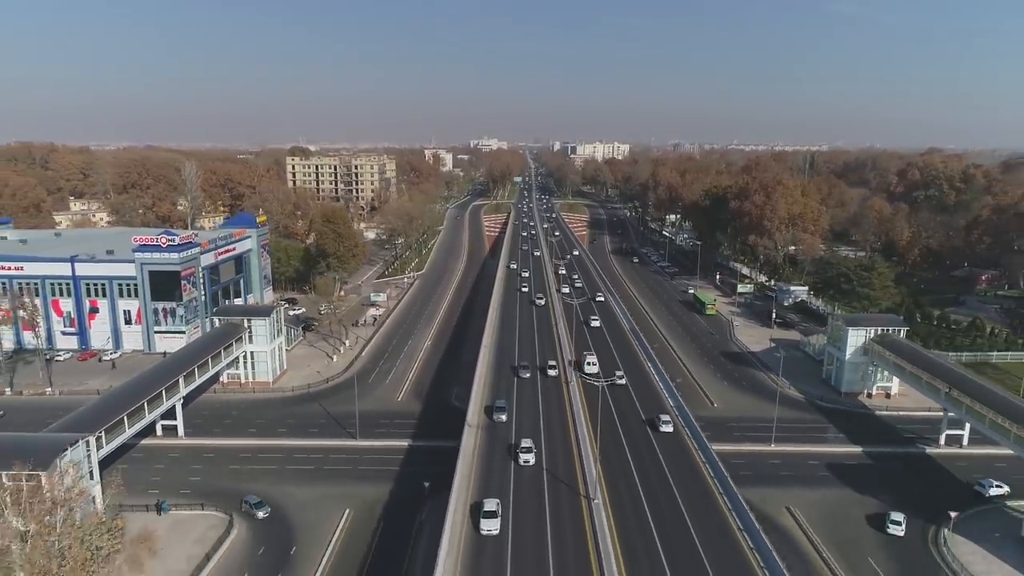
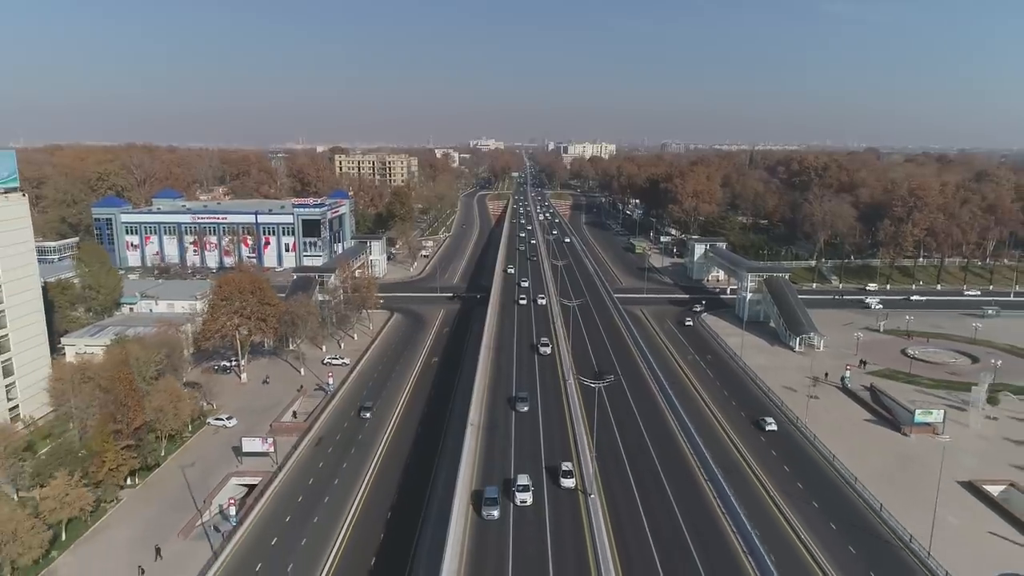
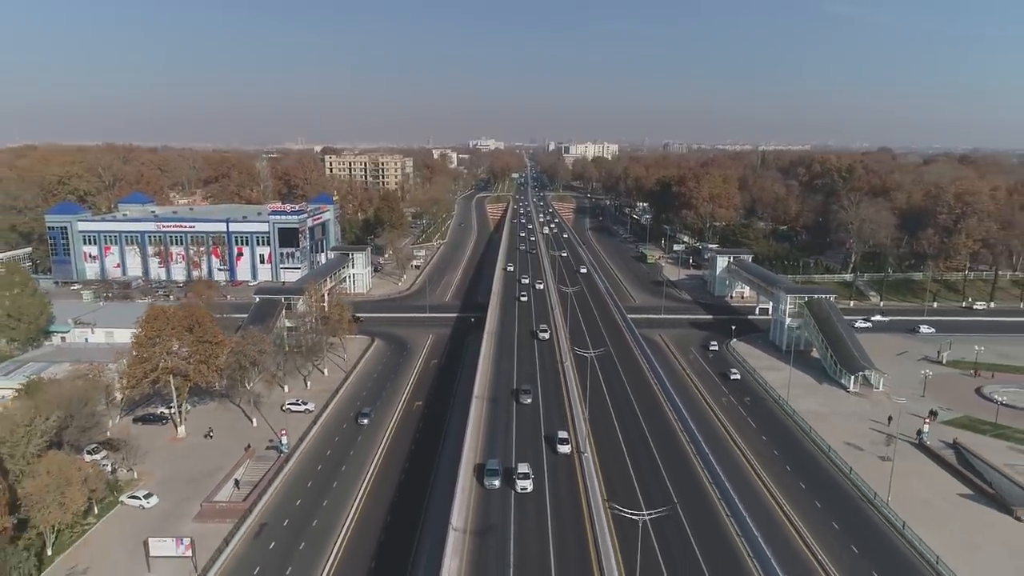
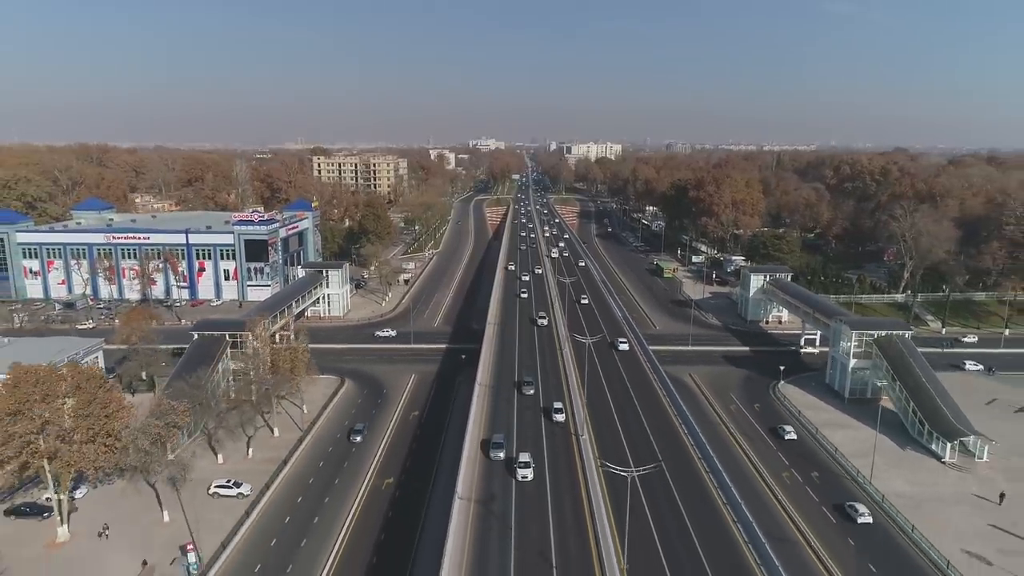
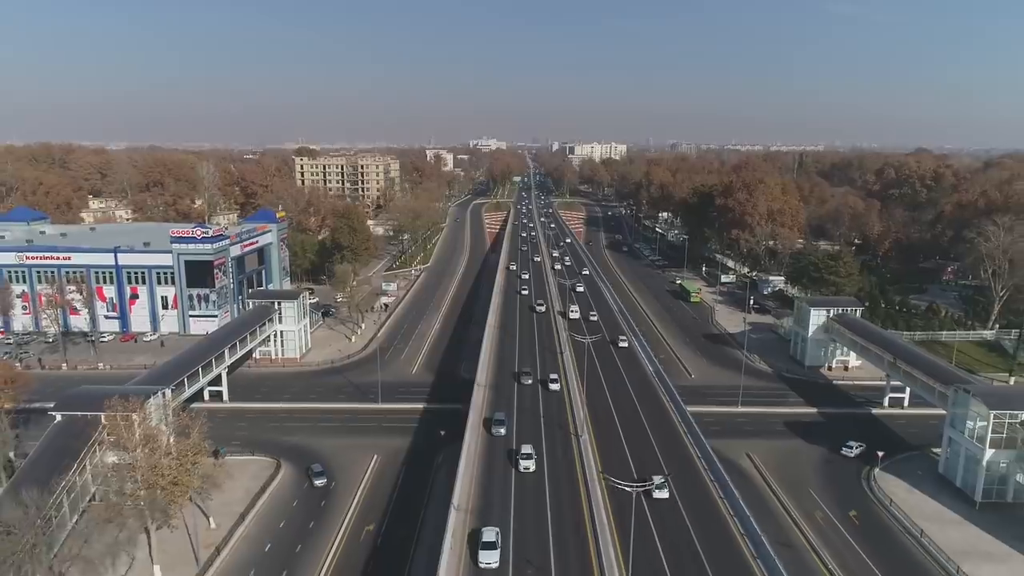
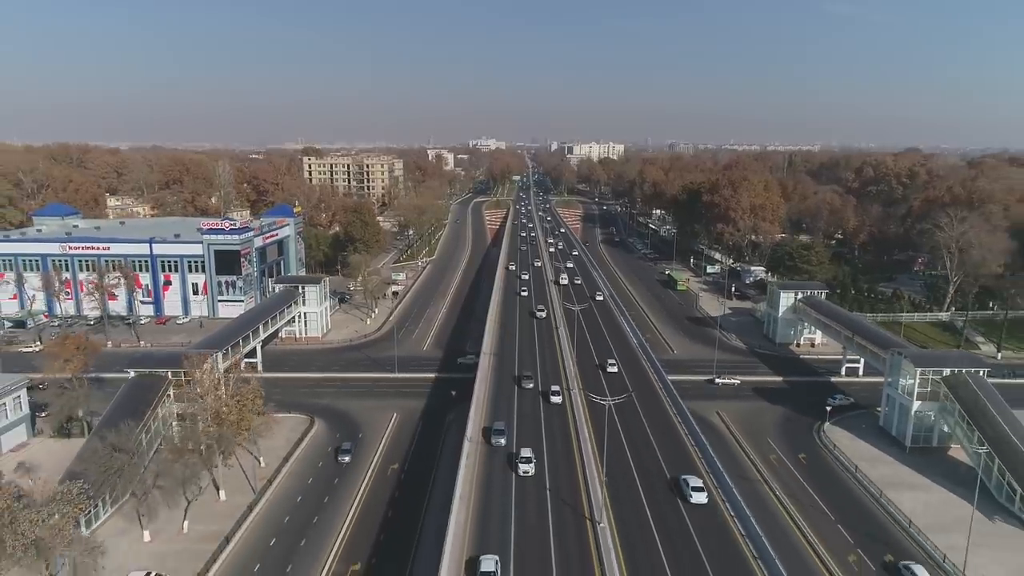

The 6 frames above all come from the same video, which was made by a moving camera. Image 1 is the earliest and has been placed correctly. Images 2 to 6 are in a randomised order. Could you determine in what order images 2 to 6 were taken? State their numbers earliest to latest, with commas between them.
5, 6, 4, 3, 2
